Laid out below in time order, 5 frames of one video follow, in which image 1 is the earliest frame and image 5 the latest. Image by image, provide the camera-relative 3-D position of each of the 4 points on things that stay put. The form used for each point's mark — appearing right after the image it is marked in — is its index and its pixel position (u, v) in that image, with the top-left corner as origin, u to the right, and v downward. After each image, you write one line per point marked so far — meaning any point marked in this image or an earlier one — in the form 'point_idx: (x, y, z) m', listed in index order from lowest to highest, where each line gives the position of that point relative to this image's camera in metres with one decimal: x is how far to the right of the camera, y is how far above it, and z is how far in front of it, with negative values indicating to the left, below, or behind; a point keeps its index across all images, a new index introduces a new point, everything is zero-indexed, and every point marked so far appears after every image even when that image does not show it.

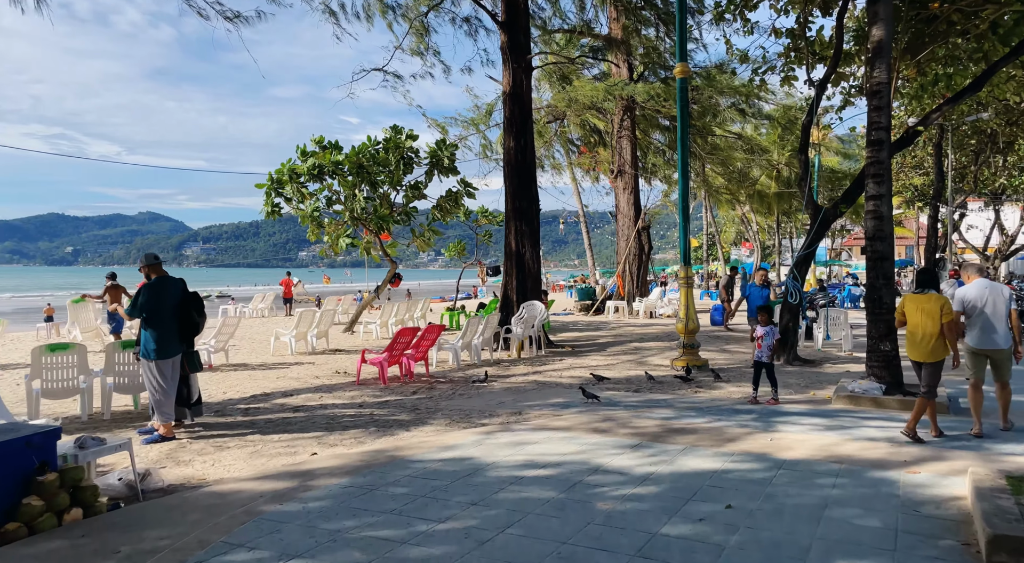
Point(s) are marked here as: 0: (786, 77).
0: (+4.4, +3.2, +12.7) m
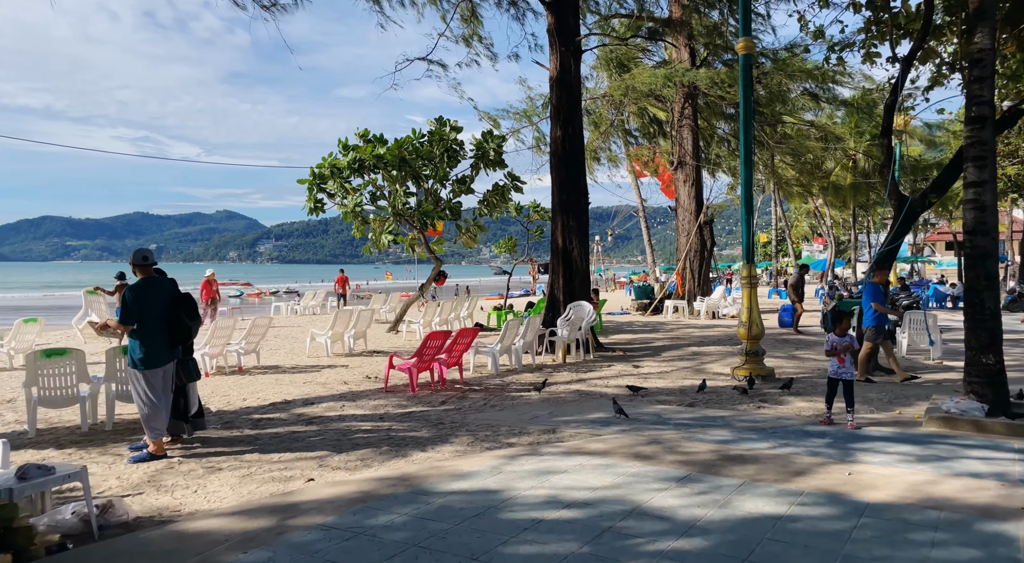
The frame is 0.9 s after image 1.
0: (+5.1, +3.2, +11.5) m
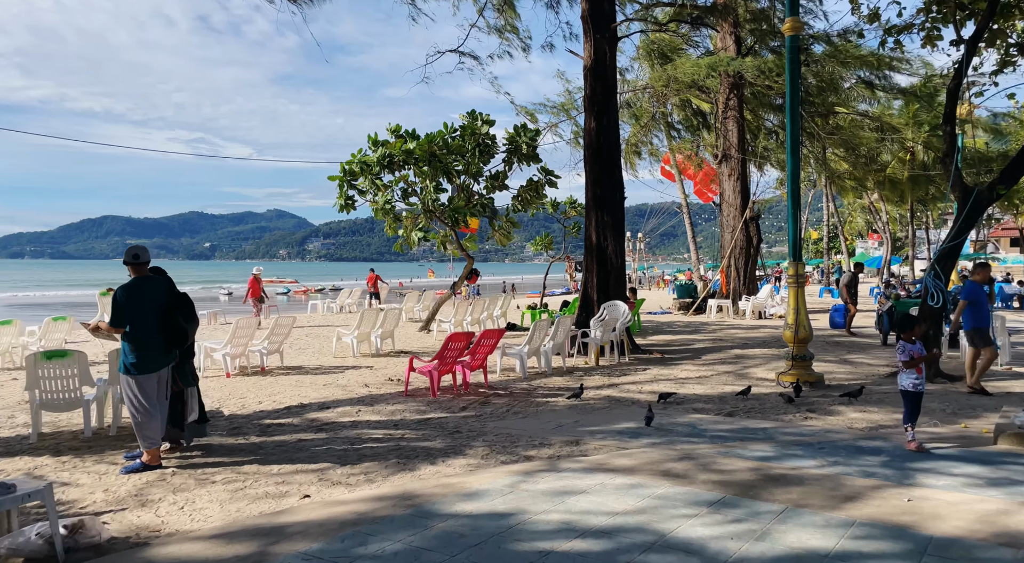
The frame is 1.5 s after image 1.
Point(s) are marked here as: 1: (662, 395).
0: (+5.5, +3.2, +10.6) m
1: (+1.5, -1.1, +7.8) m
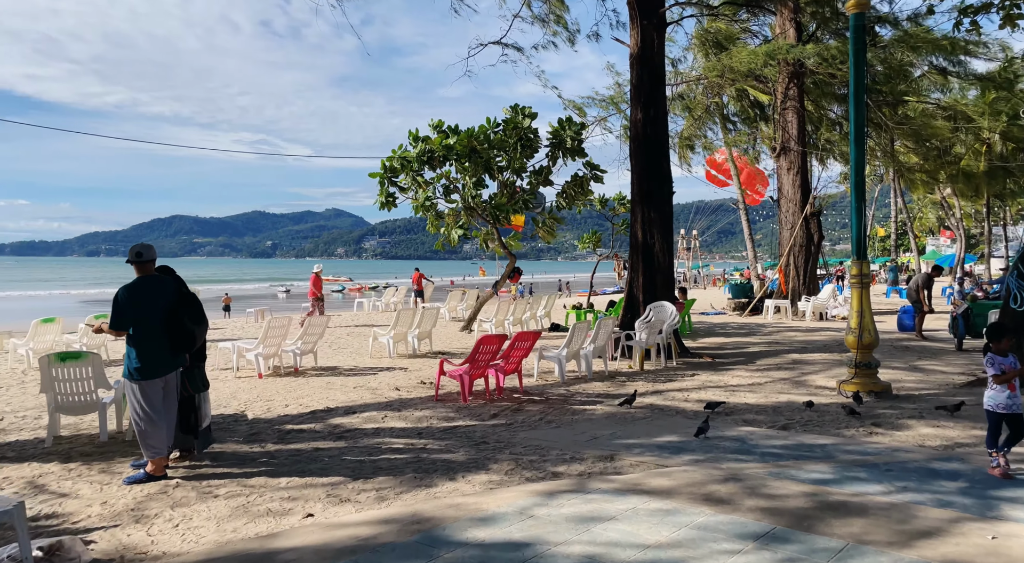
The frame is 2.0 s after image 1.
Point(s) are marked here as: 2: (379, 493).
0: (+6.0, +3.2, +9.8) m
1: (+1.8, -1.1, +7.2) m
2: (-0.8, -1.3, +4.9) m
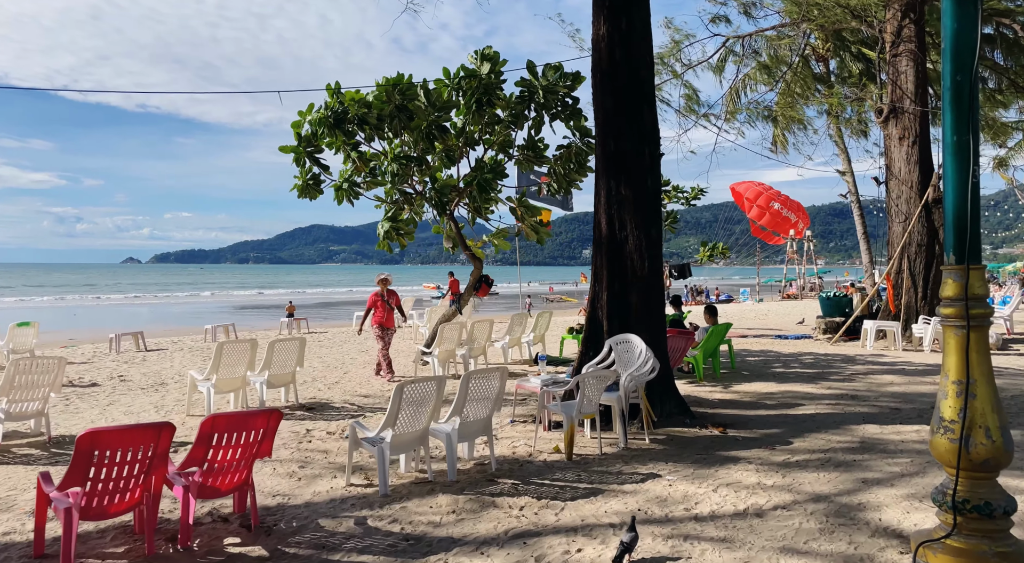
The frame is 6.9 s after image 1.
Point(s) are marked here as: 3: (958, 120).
0: (+4.6, +3.1, +4.7) m
1: (0.0, -1.3, +2.8) m
2: (-2.9, -1.4, +0.9) m
3: (+2.1, +0.7, +3.7) m
